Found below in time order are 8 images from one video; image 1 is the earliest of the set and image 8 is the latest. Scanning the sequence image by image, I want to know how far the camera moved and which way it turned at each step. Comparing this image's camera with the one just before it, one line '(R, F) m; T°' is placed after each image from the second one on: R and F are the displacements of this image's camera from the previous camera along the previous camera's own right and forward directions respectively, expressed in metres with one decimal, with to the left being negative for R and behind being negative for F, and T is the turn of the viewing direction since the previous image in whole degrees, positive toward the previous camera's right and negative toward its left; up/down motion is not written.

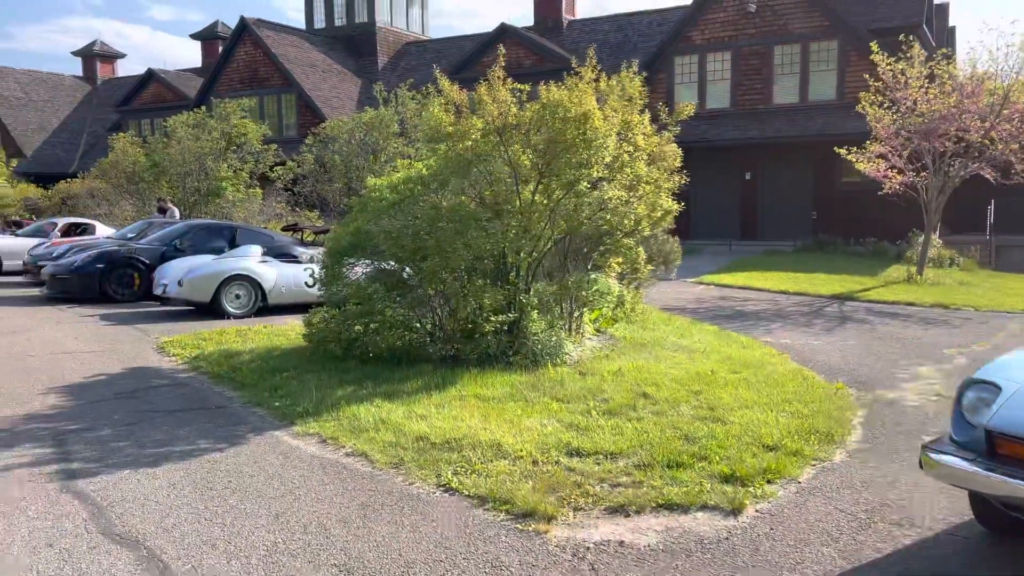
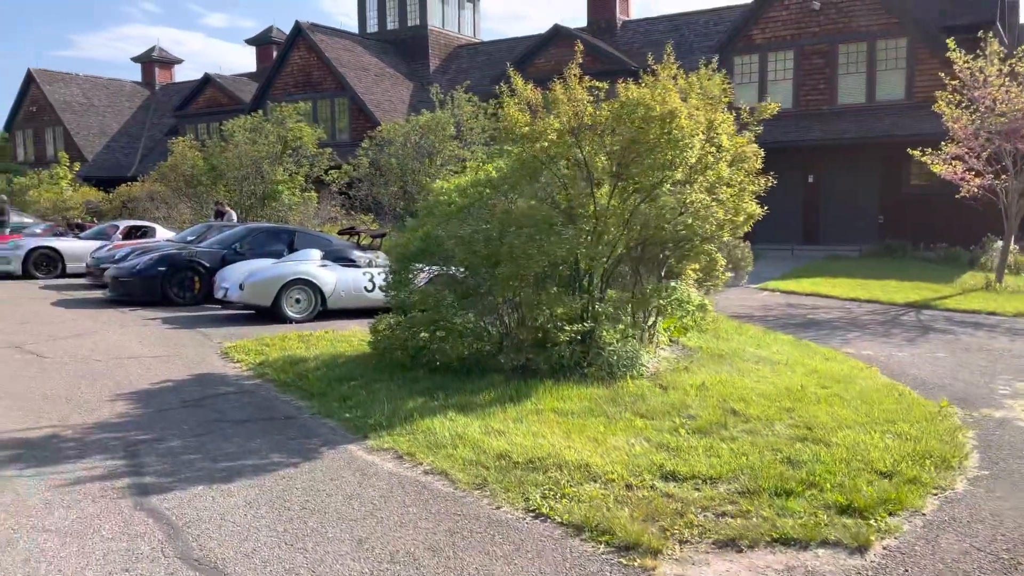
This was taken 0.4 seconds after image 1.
(-0.3, +0.3) m; -3°
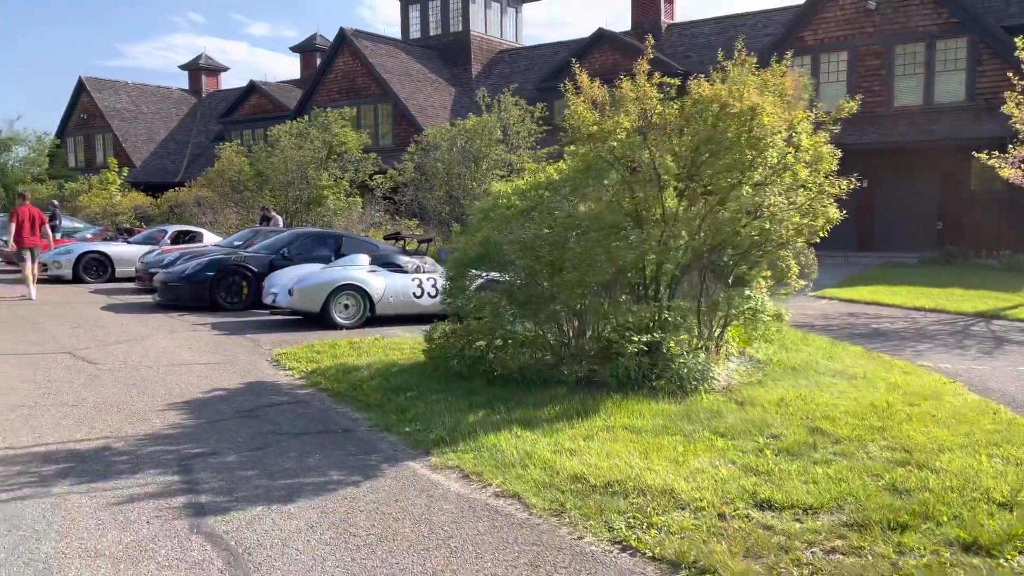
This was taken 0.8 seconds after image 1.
(-0.2, +0.3) m; -3°
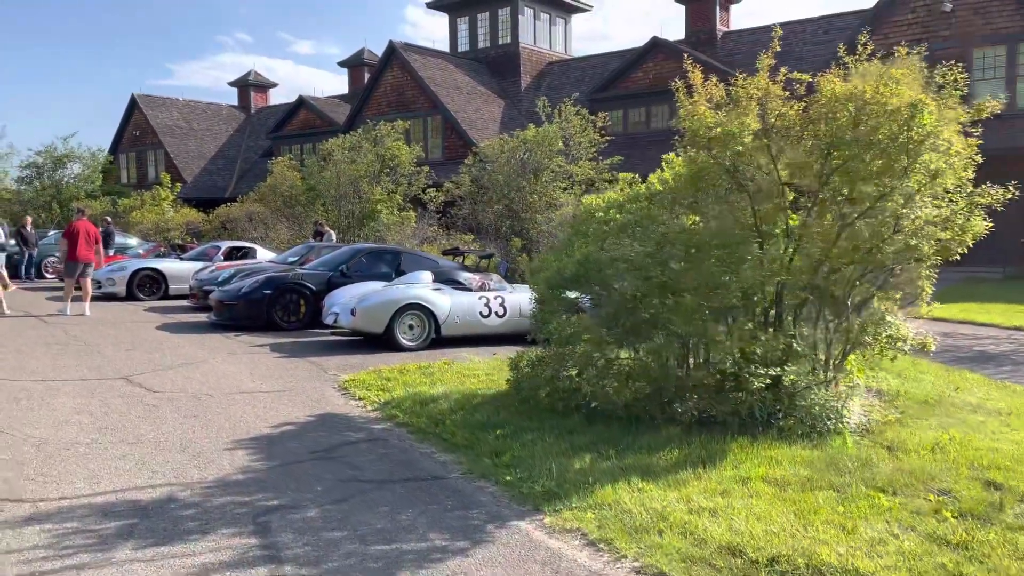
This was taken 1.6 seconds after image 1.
(-0.5, +0.7) m; -3°
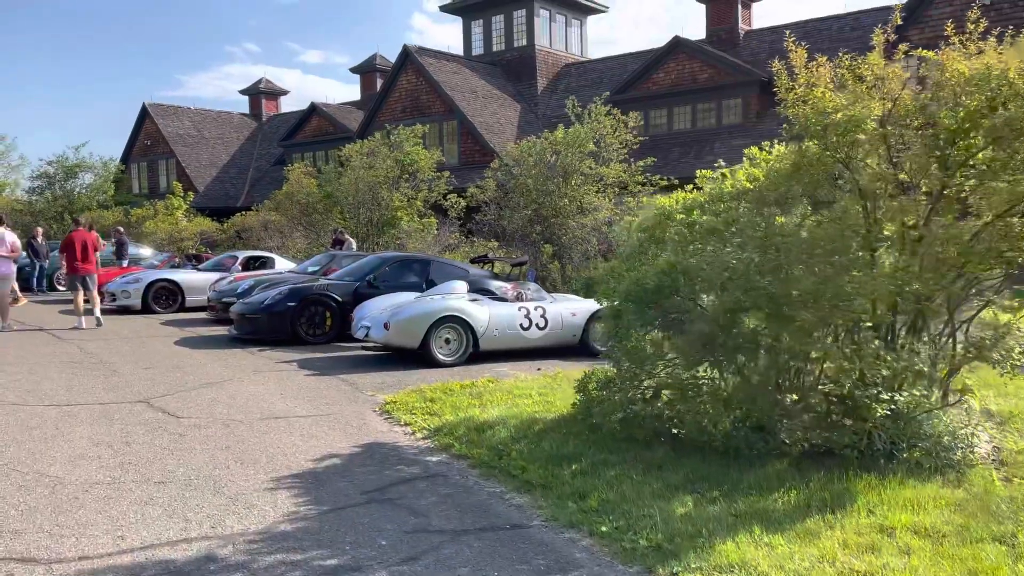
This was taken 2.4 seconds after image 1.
(-0.4, +0.8) m; -1°
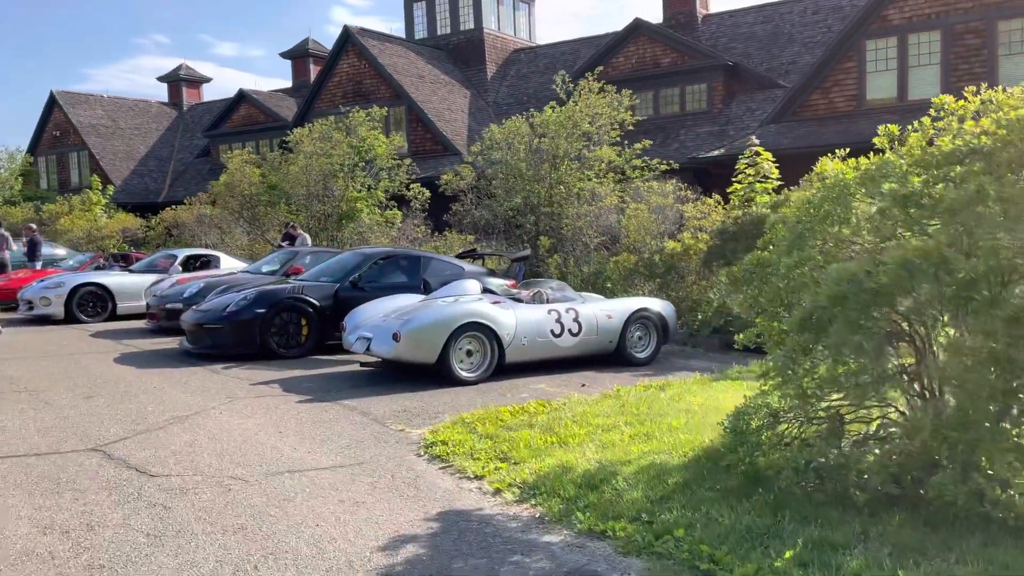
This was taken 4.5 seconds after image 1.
(-1.1, +1.8) m; +5°
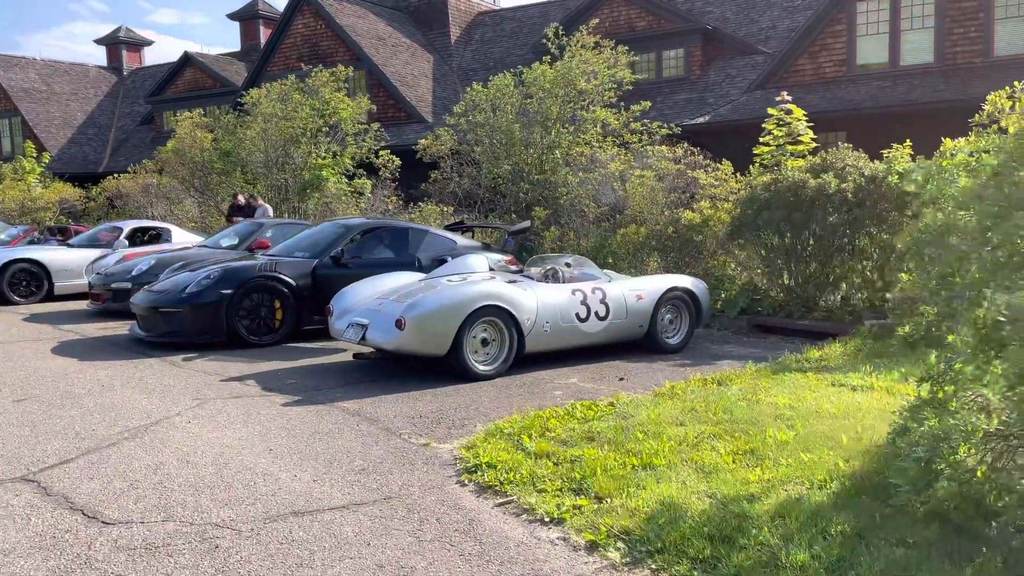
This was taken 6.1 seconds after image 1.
(-0.6, +1.4) m; +3°
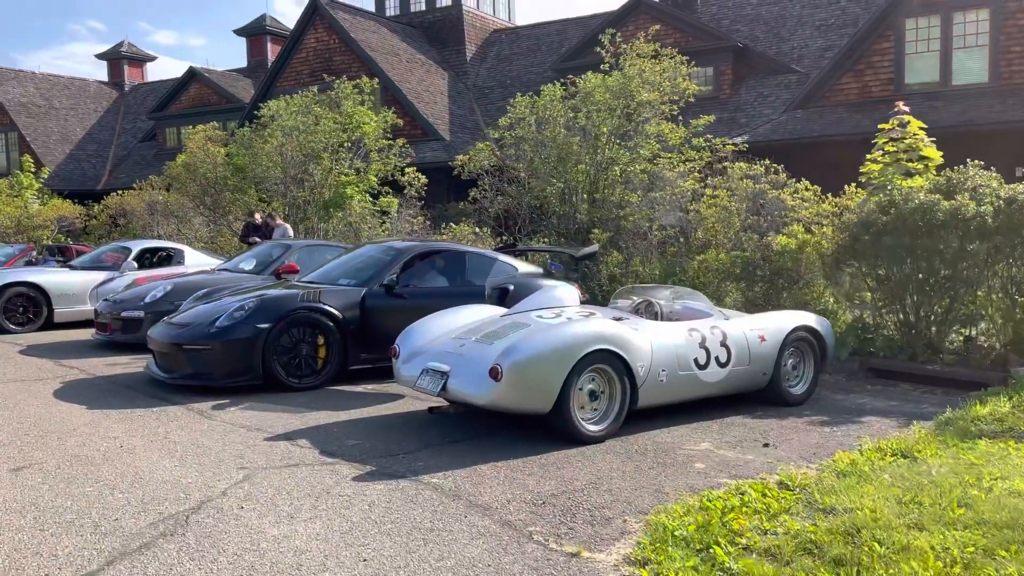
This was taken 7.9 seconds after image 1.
(-0.9, +1.4) m; 0°
